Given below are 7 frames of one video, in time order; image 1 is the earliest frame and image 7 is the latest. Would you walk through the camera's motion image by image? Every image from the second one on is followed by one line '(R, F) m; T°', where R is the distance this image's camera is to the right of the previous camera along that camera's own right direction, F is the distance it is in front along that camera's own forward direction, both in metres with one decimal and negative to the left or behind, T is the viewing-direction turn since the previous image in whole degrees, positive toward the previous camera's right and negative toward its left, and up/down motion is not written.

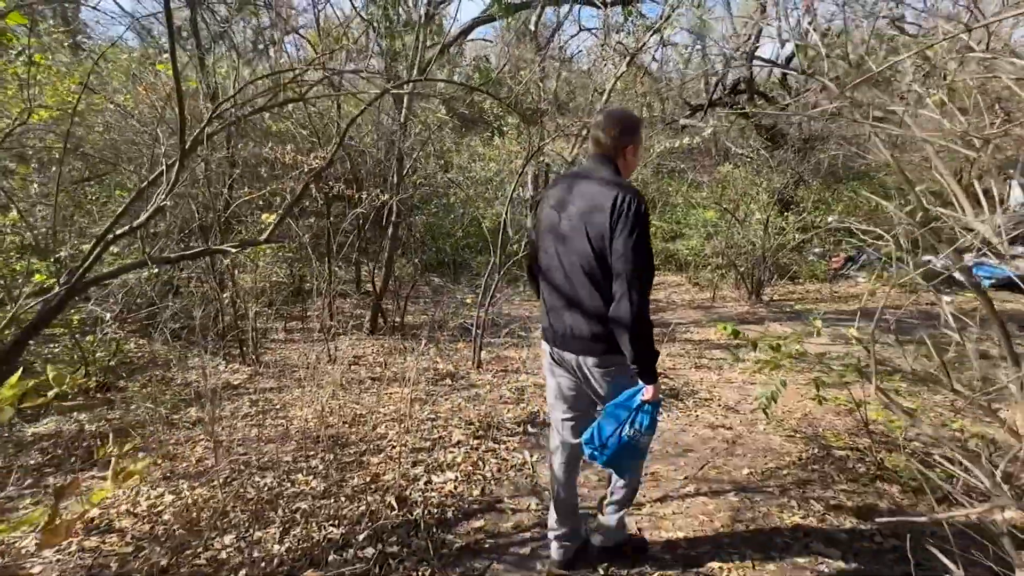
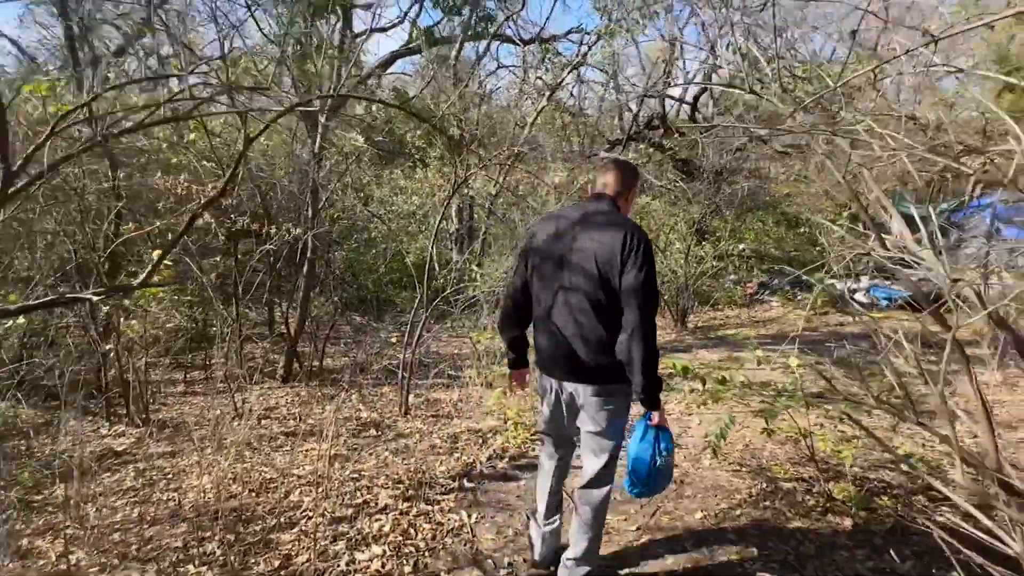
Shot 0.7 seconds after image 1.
(0.0, +0.2) m; +8°
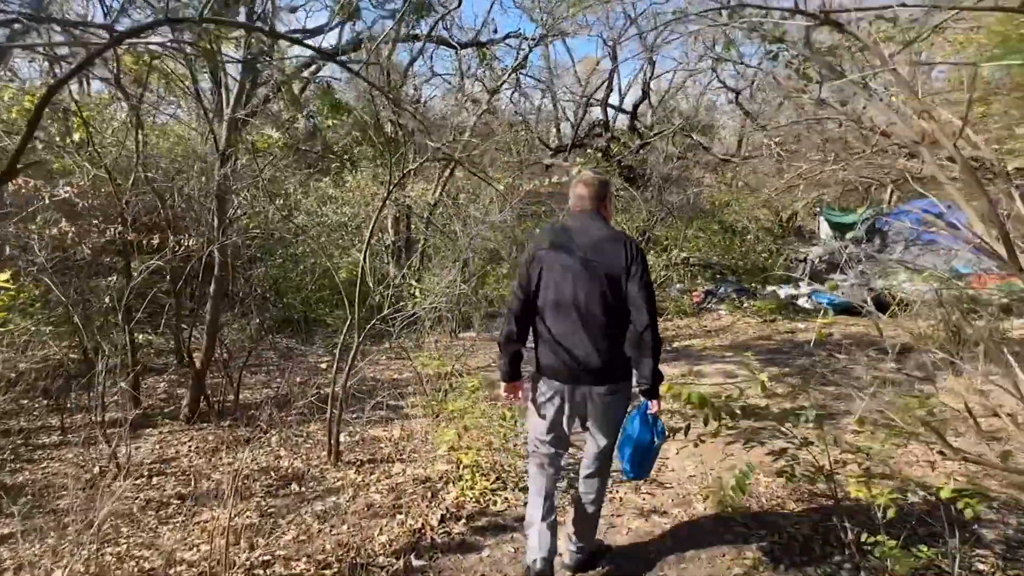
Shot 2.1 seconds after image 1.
(-0.1, +0.5) m; +6°
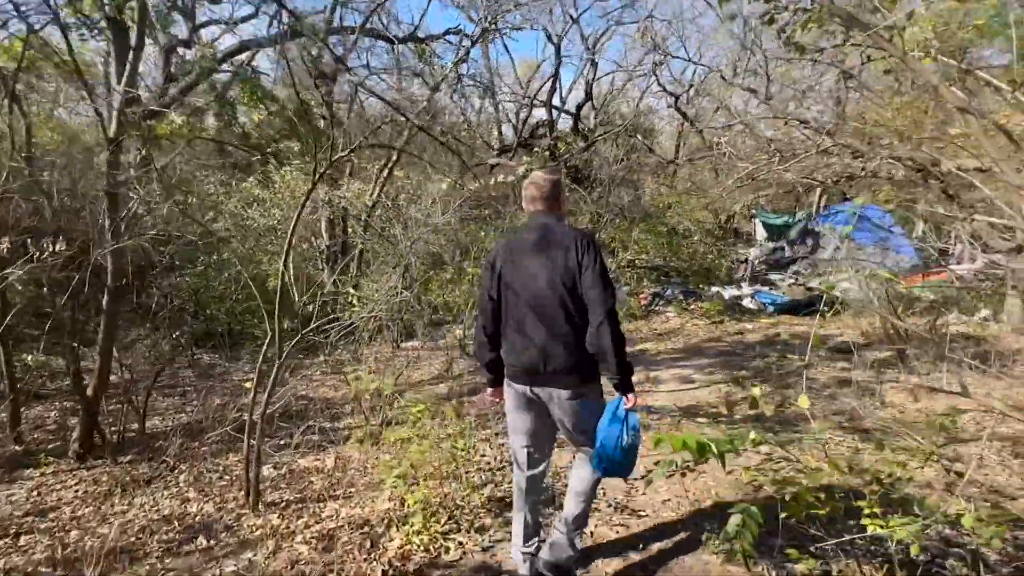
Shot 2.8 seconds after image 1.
(0.0, +0.3) m; +6°
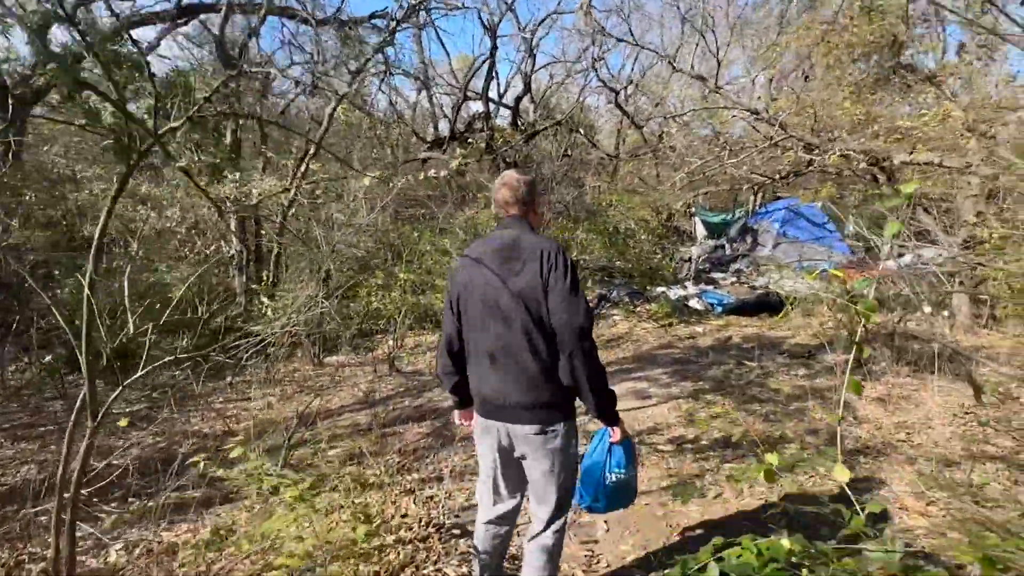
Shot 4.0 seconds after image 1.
(+0.1, +0.6) m; +6°
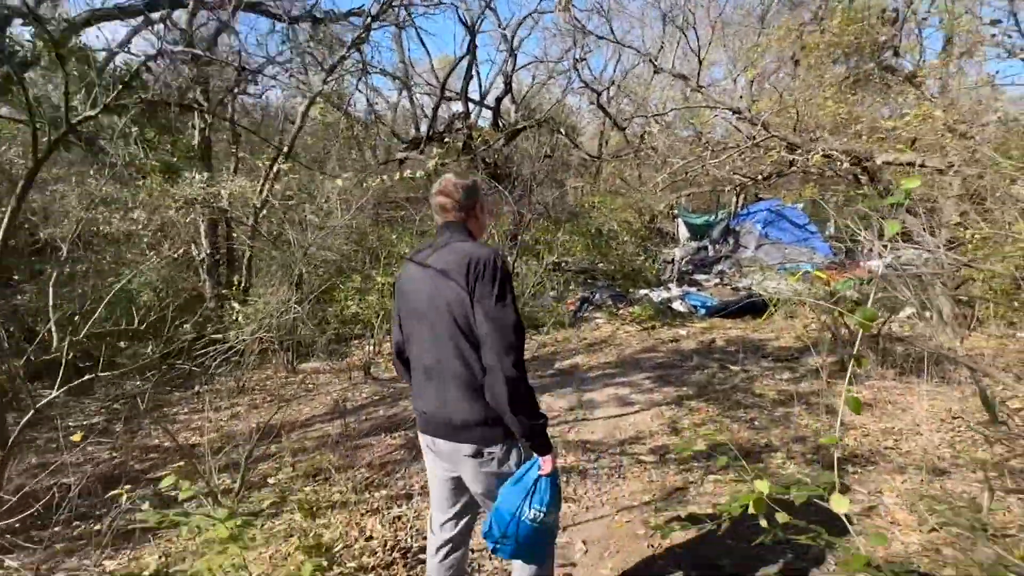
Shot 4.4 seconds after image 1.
(+0.1, +0.1) m; +2°
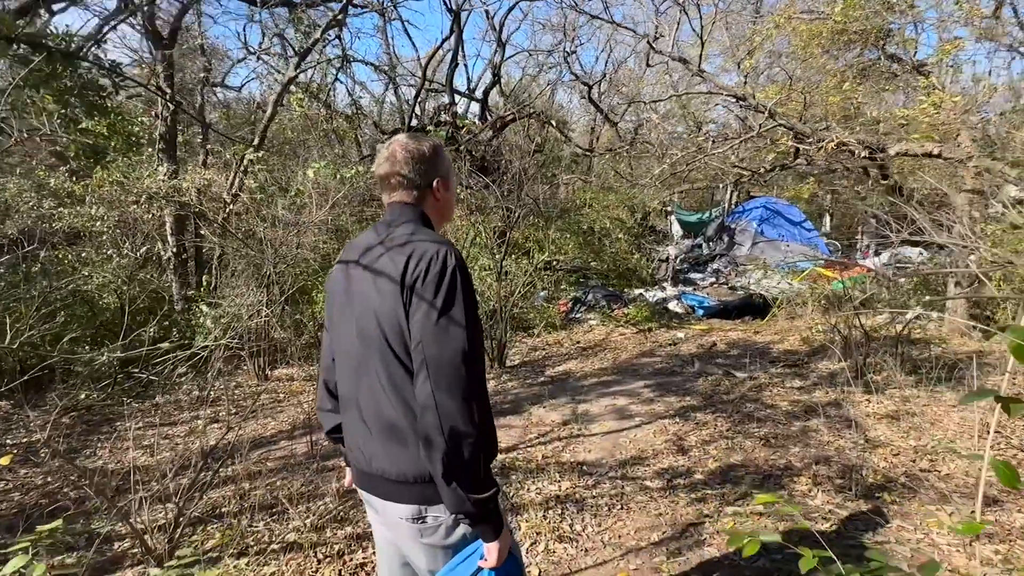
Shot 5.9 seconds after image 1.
(0.0, +0.4) m; +1°
